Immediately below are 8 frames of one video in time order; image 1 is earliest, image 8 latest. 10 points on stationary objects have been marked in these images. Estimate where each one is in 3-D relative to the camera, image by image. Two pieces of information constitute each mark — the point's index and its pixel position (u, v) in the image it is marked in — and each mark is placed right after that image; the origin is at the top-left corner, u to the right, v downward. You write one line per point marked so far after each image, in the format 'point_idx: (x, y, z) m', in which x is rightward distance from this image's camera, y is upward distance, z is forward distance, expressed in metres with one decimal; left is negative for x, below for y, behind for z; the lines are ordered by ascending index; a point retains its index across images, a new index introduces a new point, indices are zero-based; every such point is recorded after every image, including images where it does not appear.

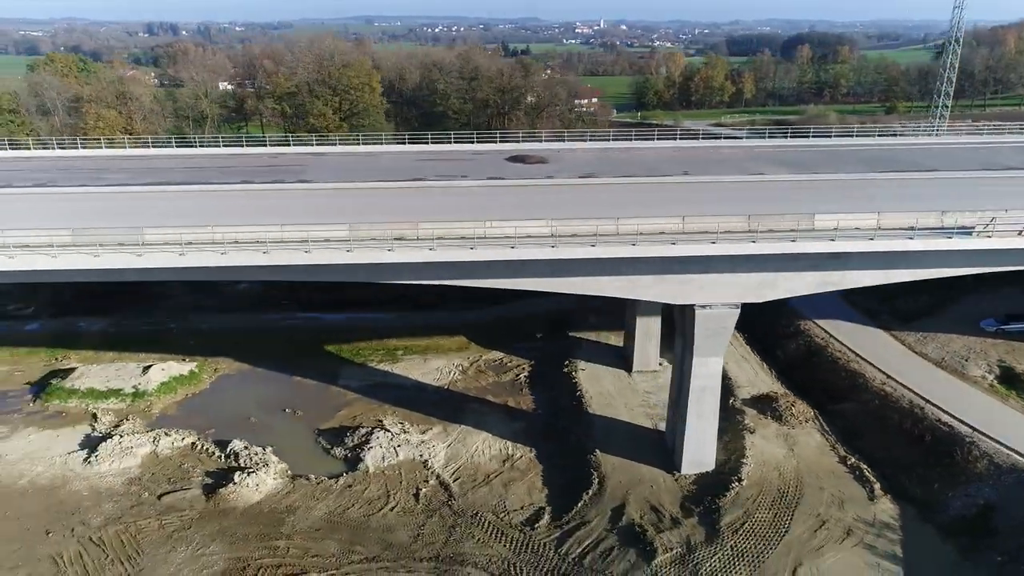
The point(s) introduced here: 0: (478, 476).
0: (-1.0, -5.6, +18.7) m
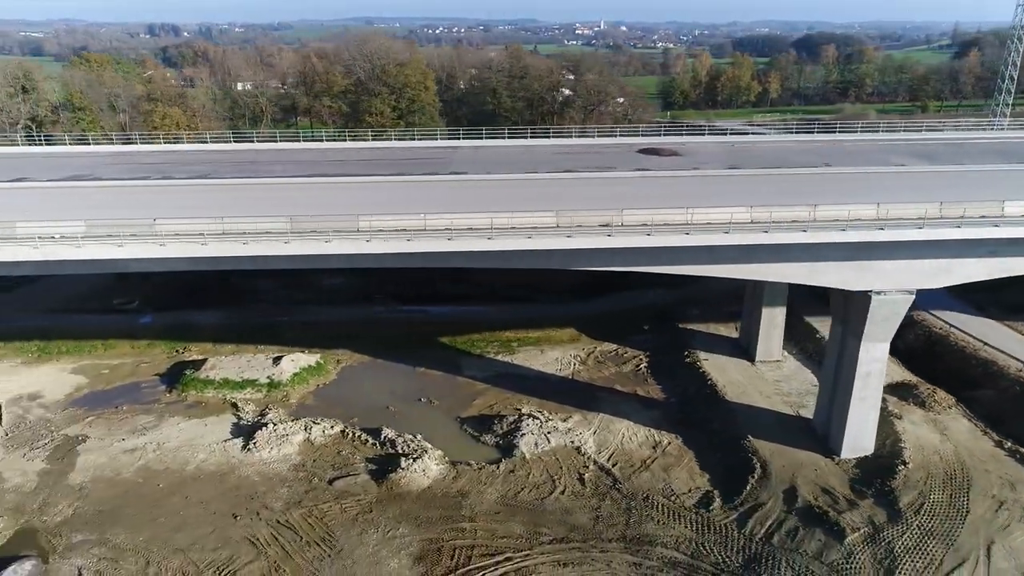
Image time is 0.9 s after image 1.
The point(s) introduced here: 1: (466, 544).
0: (+3.8, -5.3, +19.1) m
1: (-1.2, -6.5, +15.9) m
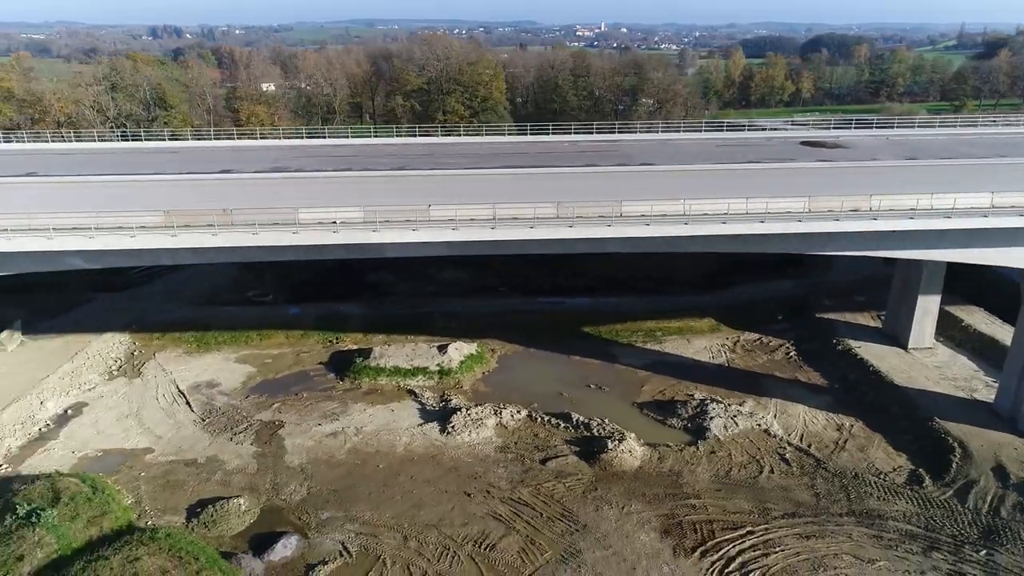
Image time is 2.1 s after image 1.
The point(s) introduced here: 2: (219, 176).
0: (+10.0, -4.9, +19.7) m
1: (+5.0, -6.1, +16.5) m
2: (-8.8, +3.4, +18.7) m
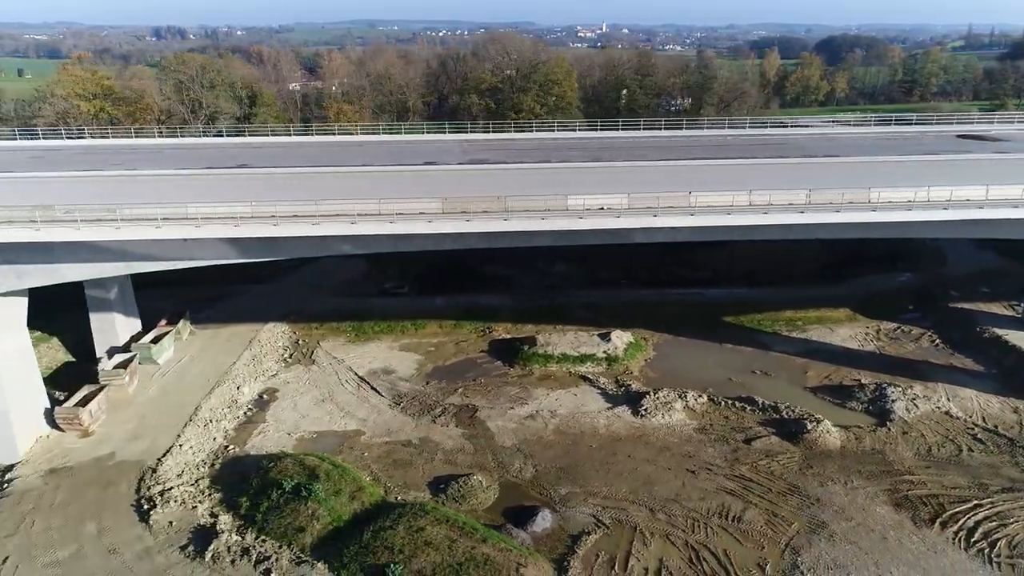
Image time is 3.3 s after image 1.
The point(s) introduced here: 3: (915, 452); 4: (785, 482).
0: (+16.4, -4.4, +20.5) m
1: (+11.4, -5.7, +17.2) m
2: (-2.4, +3.8, +19.4) m
3: (+12.3, -5.1, +19.1) m
4: (+7.7, -5.5, +17.7) m
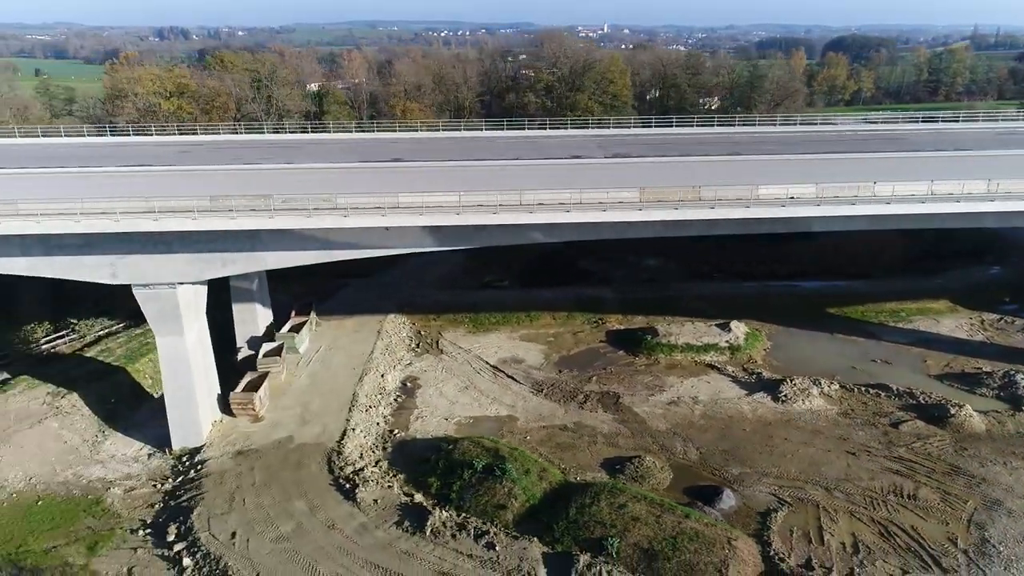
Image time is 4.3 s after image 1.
0: (+21.3, -4.1, +21.1) m
1: (+16.4, -5.3, +17.9) m
2: (+2.6, +4.1, +20.1) m
3: (+17.2, -4.7, +19.7) m
4: (+12.7, -5.1, +18.3) m
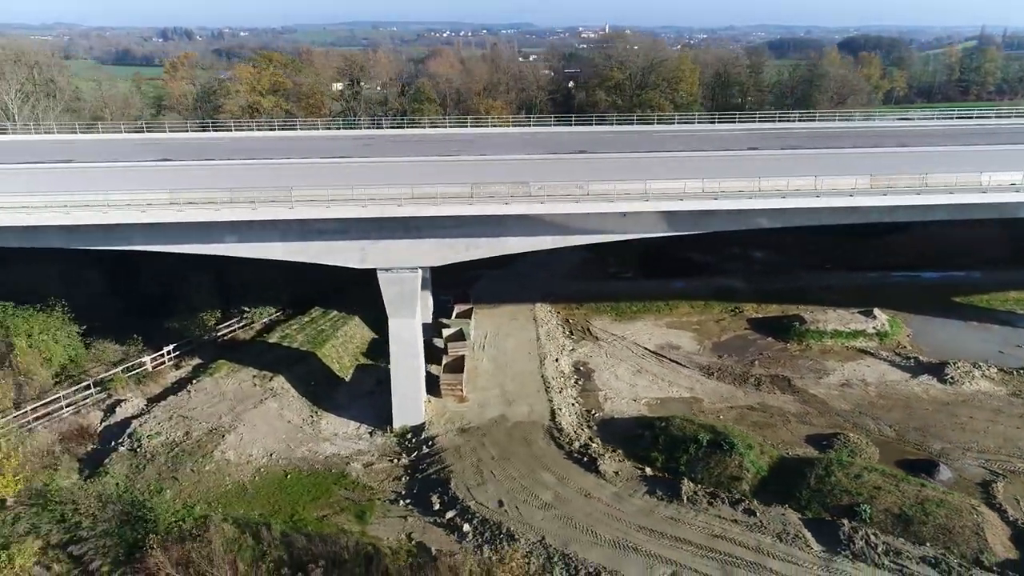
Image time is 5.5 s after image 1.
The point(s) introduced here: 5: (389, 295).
0: (+27.7, -3.6, +22.0) m
1: (+22.8, -4.8, +18.8) m
2: (+9.0, +4.6, +20.9) m
3: (+23.6, -4.2, +20.6) m
4: (+19.0, -4.6, +19.2) m
5: (-3.5, -0.2, +17.9) m
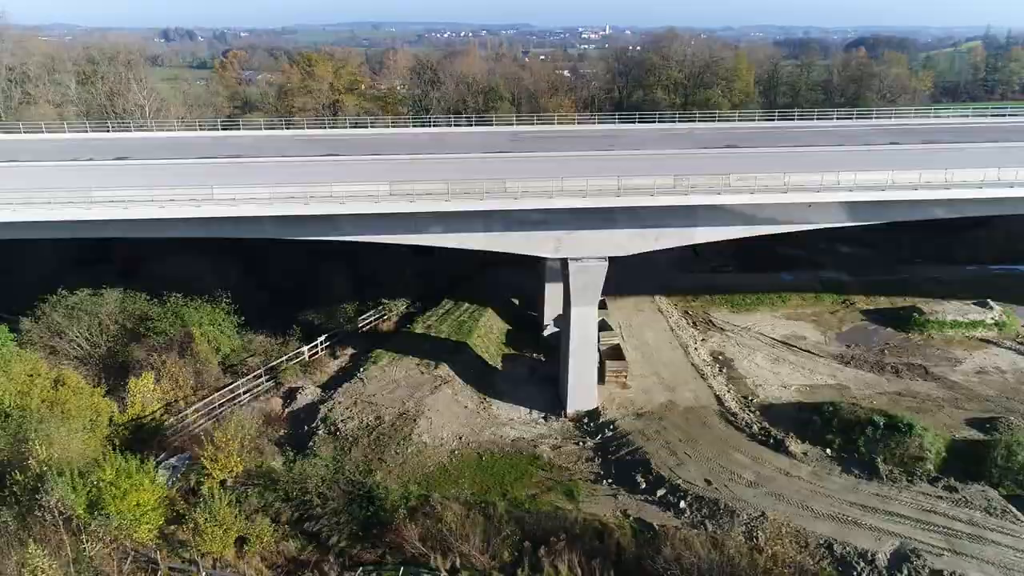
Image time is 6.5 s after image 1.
0: (+33.1, -3.2, +22.8) m
1: (+28.2, -4.4, +19.5) m
2: (+14.4, +5.0, +21.6) m
3: (+29.1, -3.8, +21.4) m
4: (+24.5, -4.2, +19.9) m
5: (+1.9, +0.1, +18.5) m
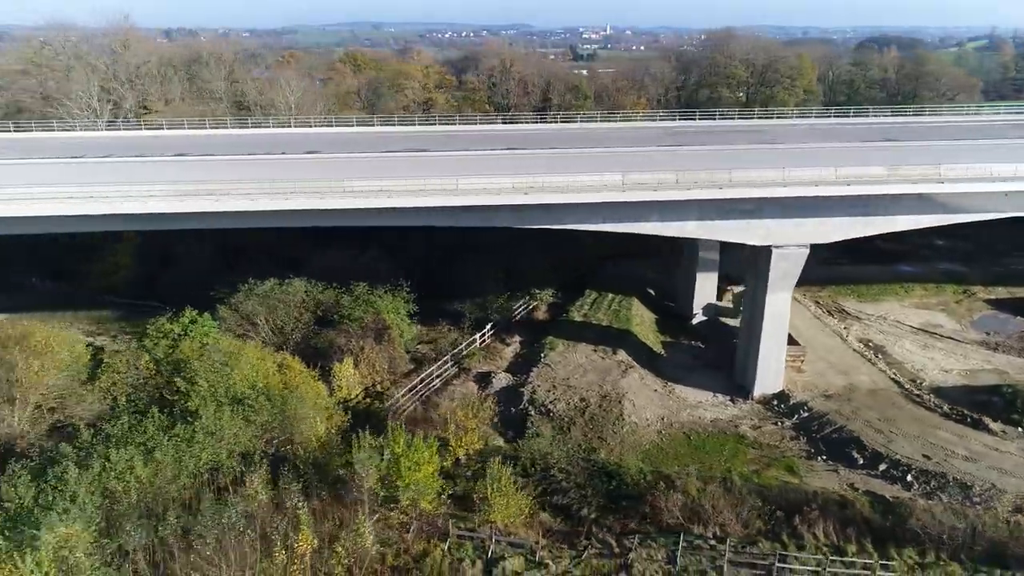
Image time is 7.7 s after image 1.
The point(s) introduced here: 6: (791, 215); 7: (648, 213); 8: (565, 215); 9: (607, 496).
0: (+39.4, -2.7, +23.7) m
1: (+34.5, -3.9, +20.4) m
2: (+20.6, +5.4, +22.5) m
3: (+35.3, -3.3, +22.3) m
4: (+30.8, -3.8, +20.8) m
5: (+8.2, +0.5, +19.3) m
6: (+8.3, +2.2, +18.6) m
7: (+3.9, +2.2, +18.1) m
8: (+1.5, +2.1, +18.0) m
9: (+2.5, -5.5, +16.4) m
